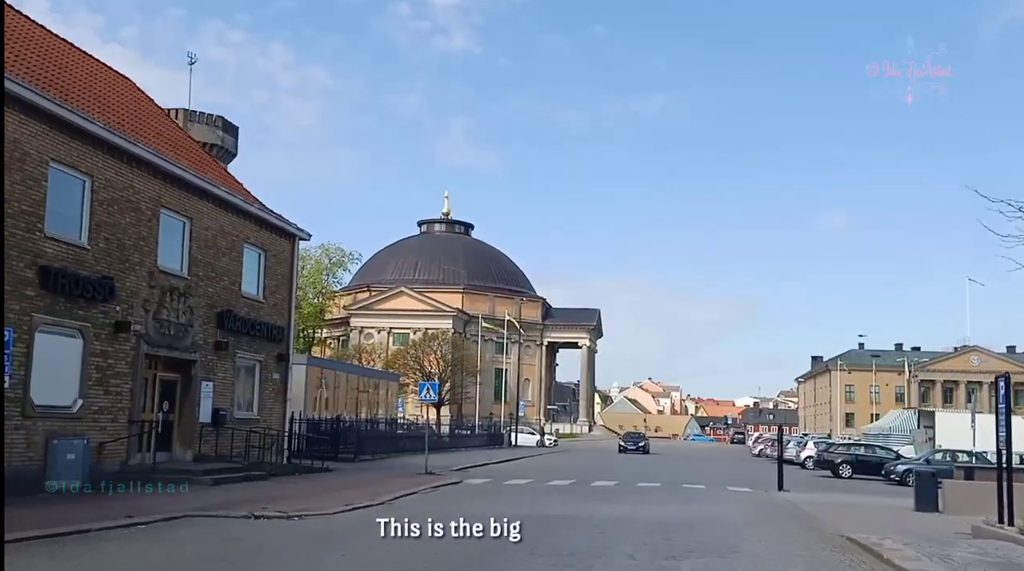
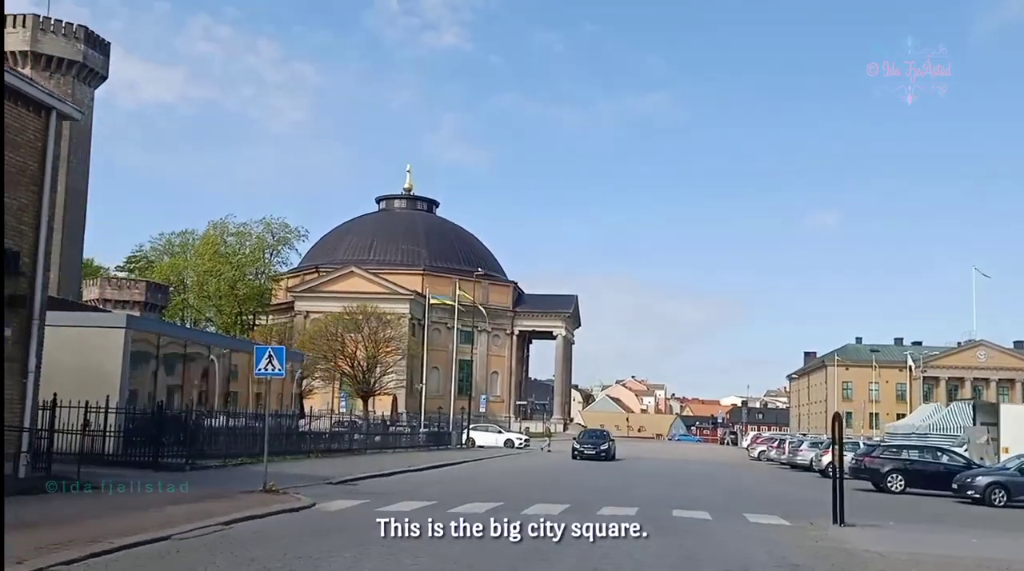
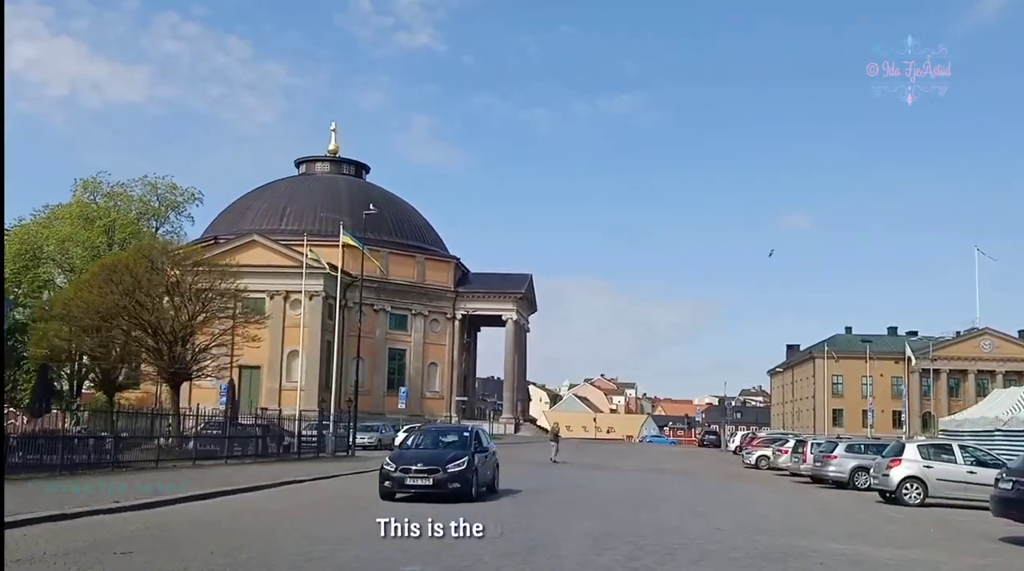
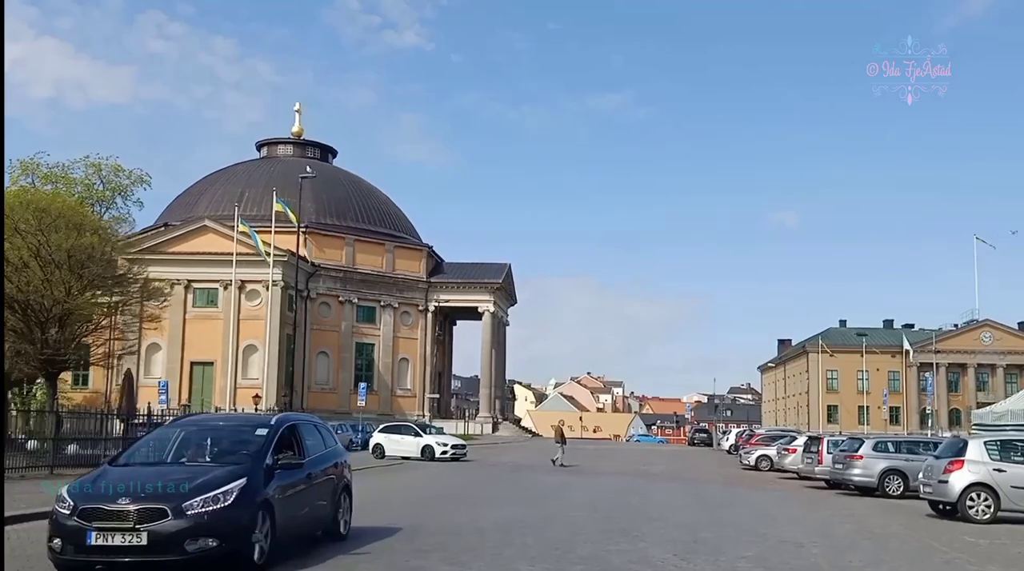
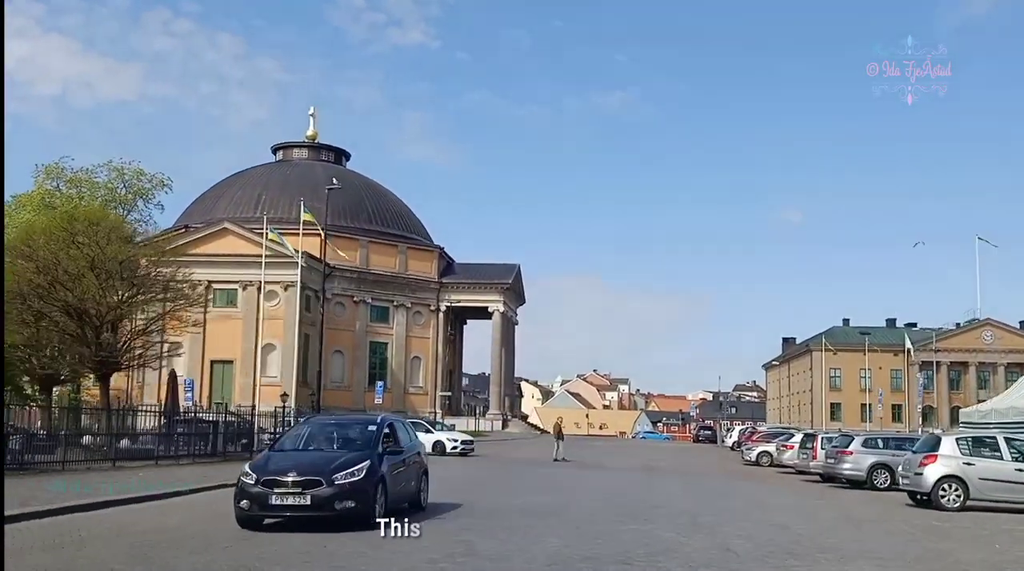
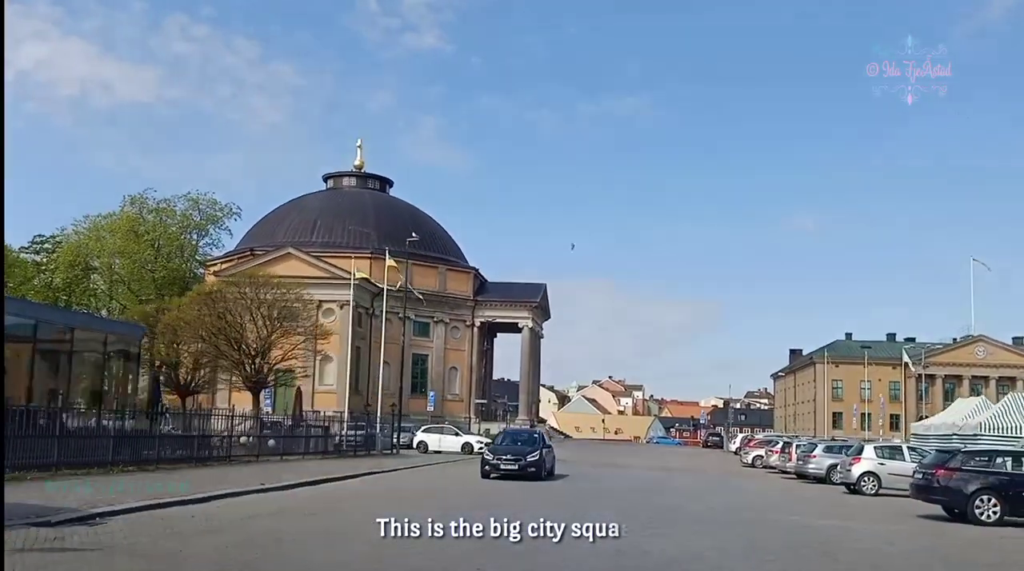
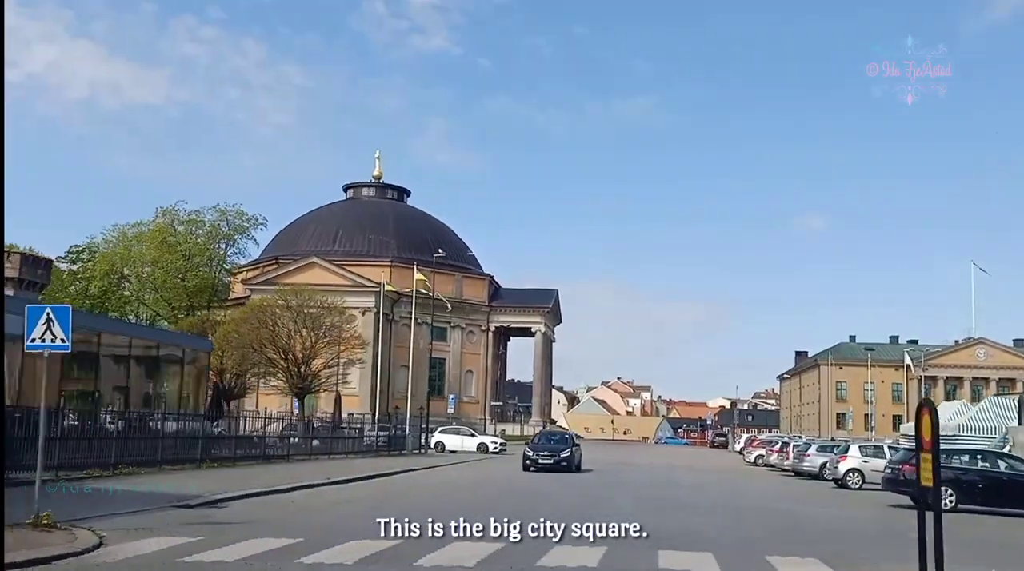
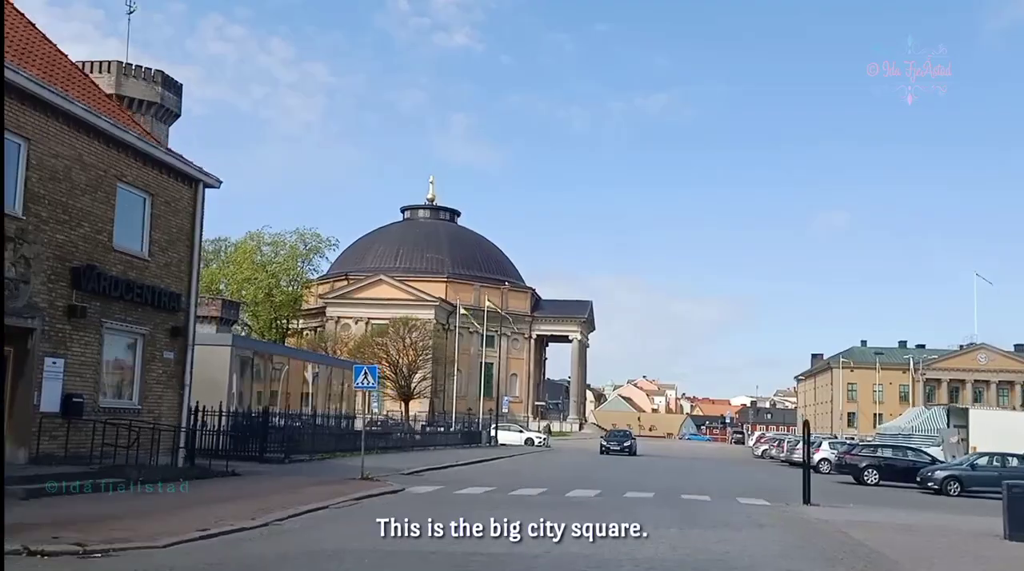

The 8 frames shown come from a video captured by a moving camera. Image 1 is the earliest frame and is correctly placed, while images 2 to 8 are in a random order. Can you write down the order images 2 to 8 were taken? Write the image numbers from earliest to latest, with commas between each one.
8, 2, 7, 6, 3, 5, 4
